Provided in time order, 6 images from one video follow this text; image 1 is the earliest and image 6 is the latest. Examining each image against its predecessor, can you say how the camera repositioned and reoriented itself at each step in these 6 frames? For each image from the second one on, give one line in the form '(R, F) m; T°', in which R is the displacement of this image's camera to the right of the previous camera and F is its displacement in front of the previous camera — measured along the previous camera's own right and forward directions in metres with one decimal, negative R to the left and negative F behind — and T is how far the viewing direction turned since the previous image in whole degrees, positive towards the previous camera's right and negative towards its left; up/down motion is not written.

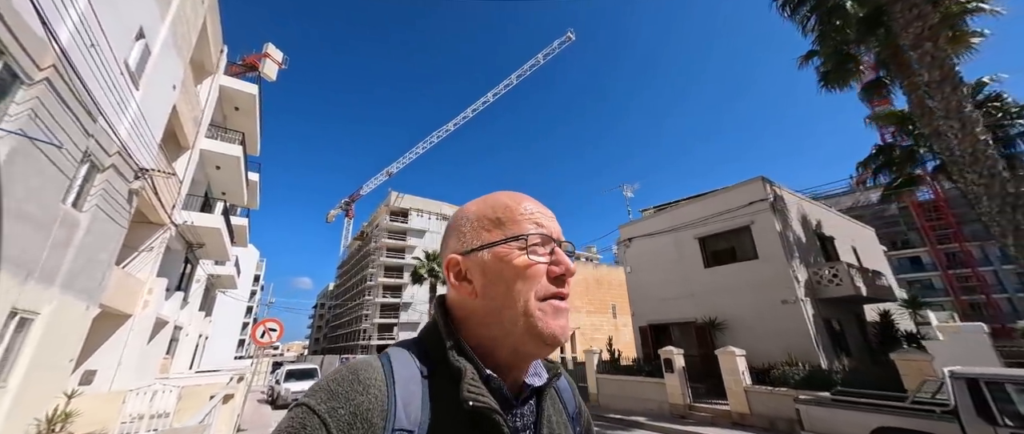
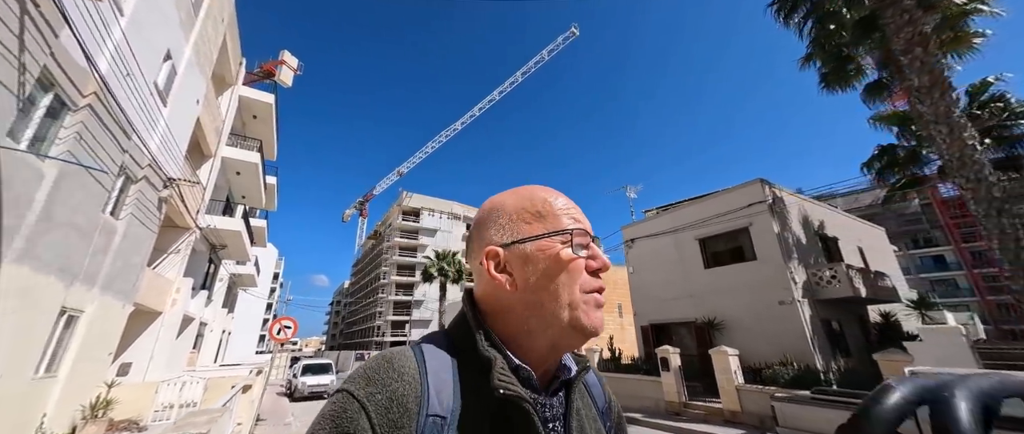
(+0.4, -0.4) m; -2°
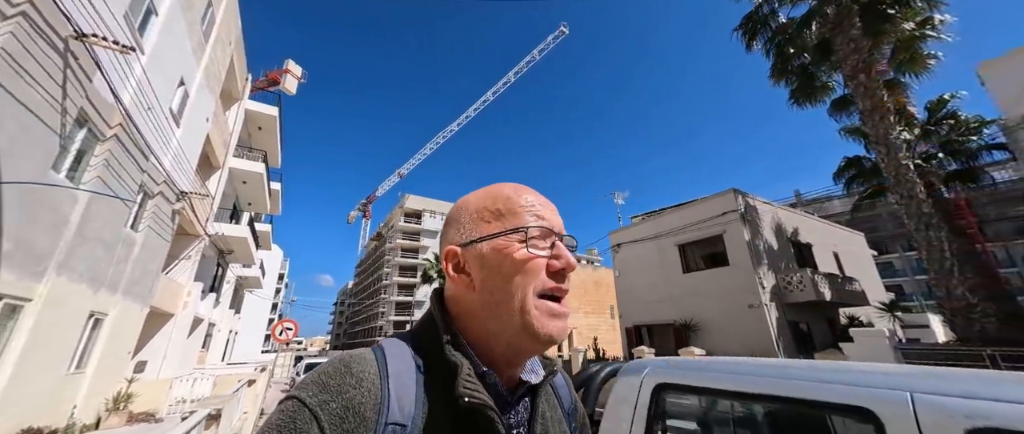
(+0.6, -0.8) m; -1°
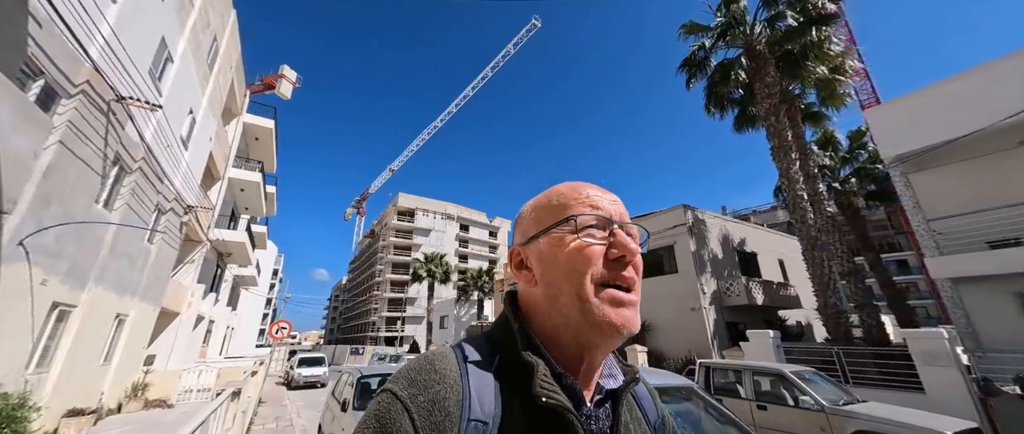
(+0.9, -1.4) m; +1°
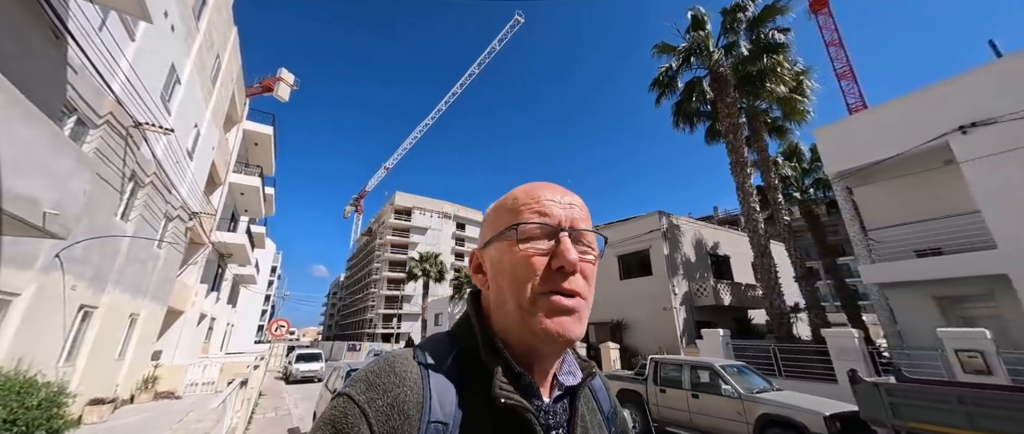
(+0.5, -0.9) m; 0°
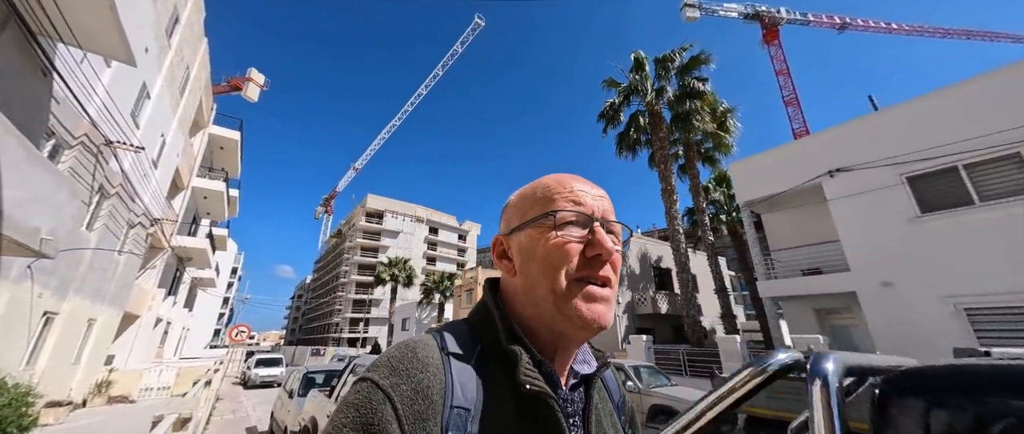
(+0.6, -1.1) m; +4°
